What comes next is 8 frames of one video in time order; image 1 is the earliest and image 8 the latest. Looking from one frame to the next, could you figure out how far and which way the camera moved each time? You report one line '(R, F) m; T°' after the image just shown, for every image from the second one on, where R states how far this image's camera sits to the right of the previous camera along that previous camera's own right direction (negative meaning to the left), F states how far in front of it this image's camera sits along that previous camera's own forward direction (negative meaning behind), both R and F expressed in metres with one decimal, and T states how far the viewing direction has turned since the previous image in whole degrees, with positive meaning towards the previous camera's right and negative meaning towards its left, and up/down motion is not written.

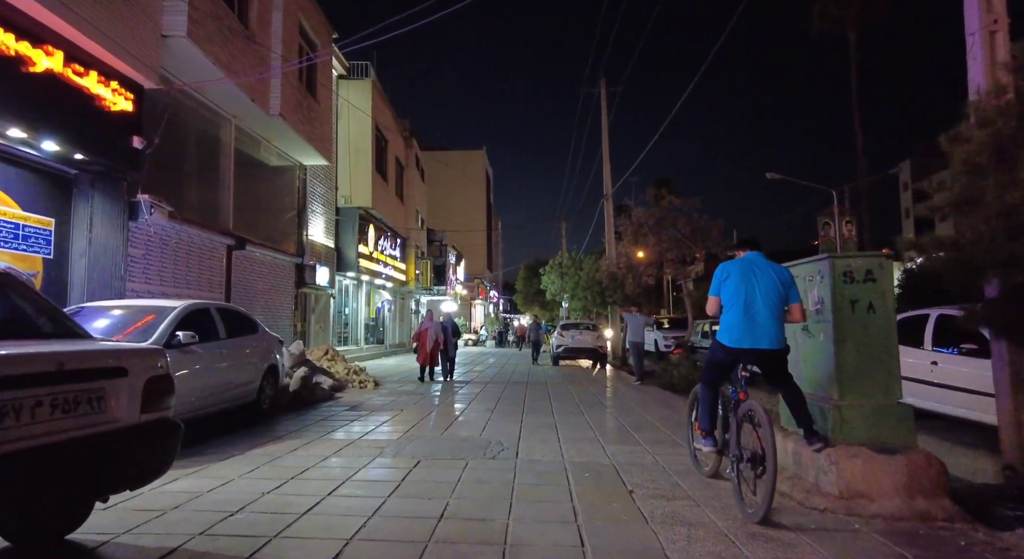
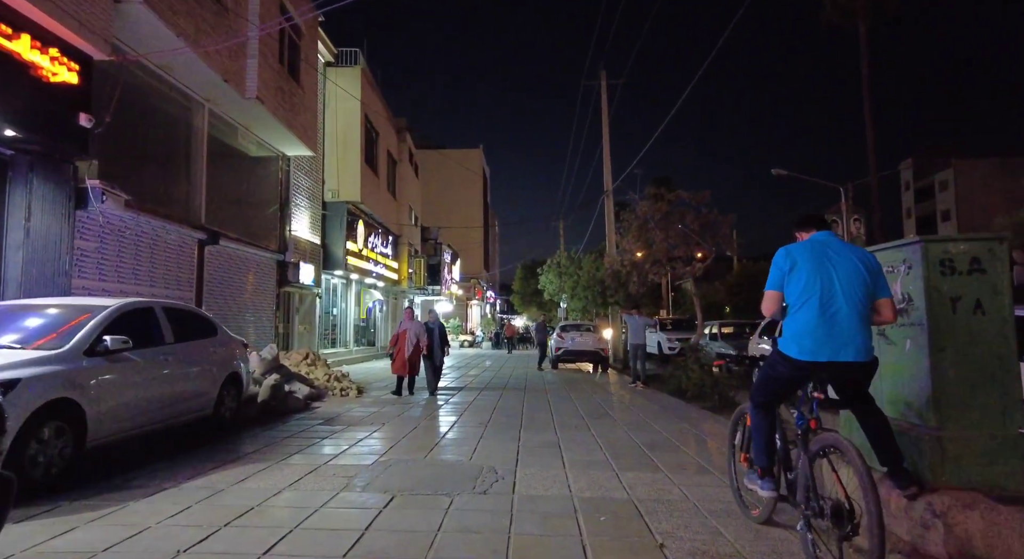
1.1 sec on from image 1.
(0.0, +1.1) m; 0°
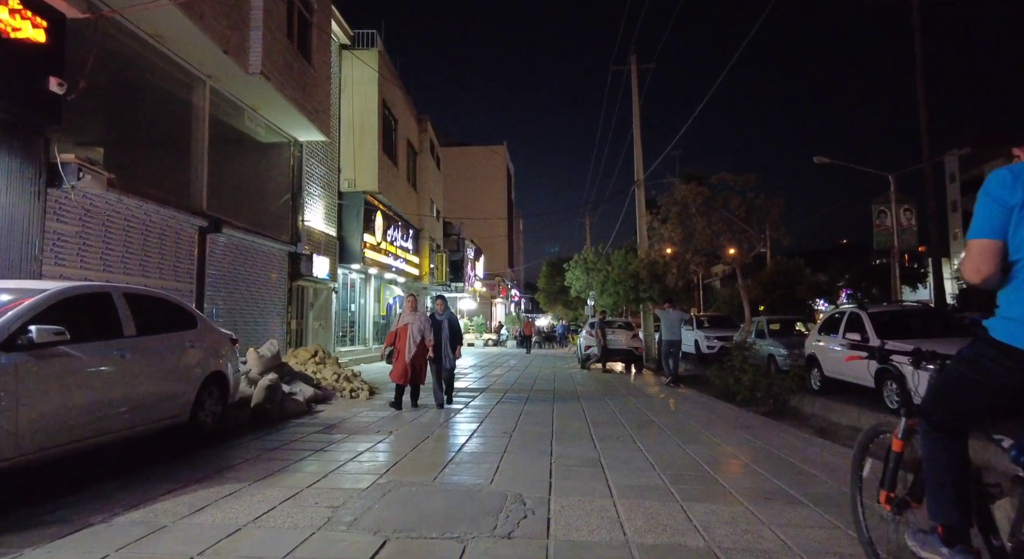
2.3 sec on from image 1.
(-0.1, +1.2) m; -2°
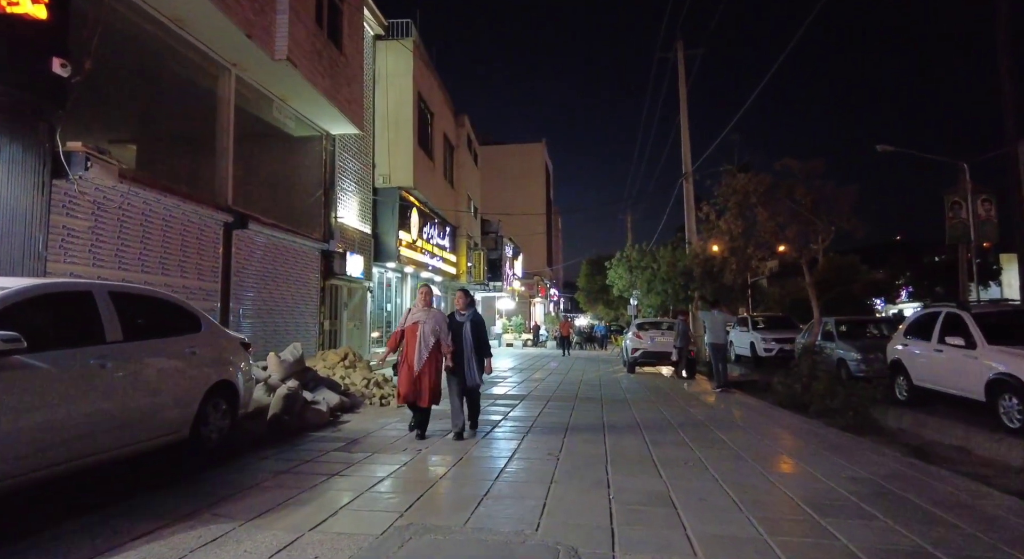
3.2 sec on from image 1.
(-0.1, +1.0) m; -4°
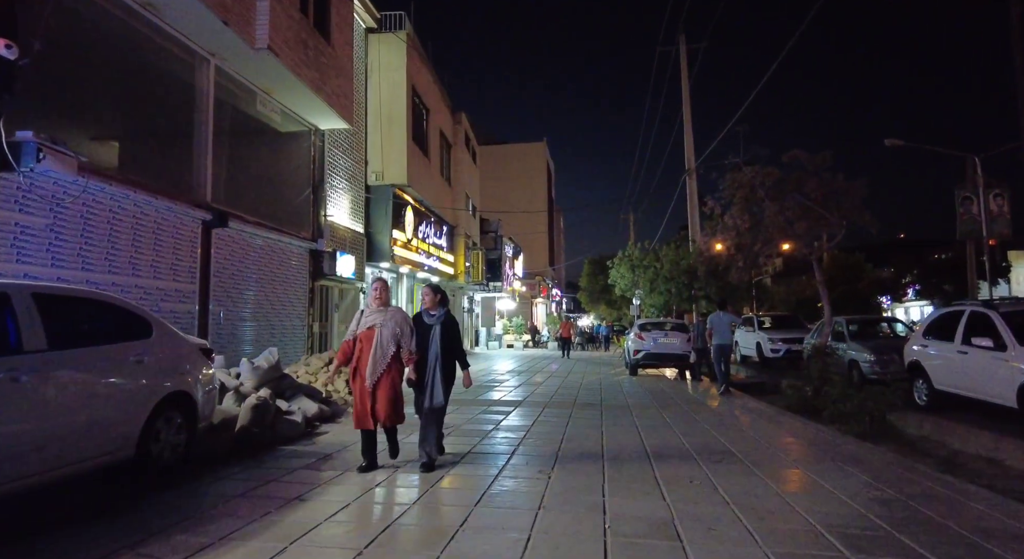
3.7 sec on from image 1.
(+0.2, +0.6) m; 0°
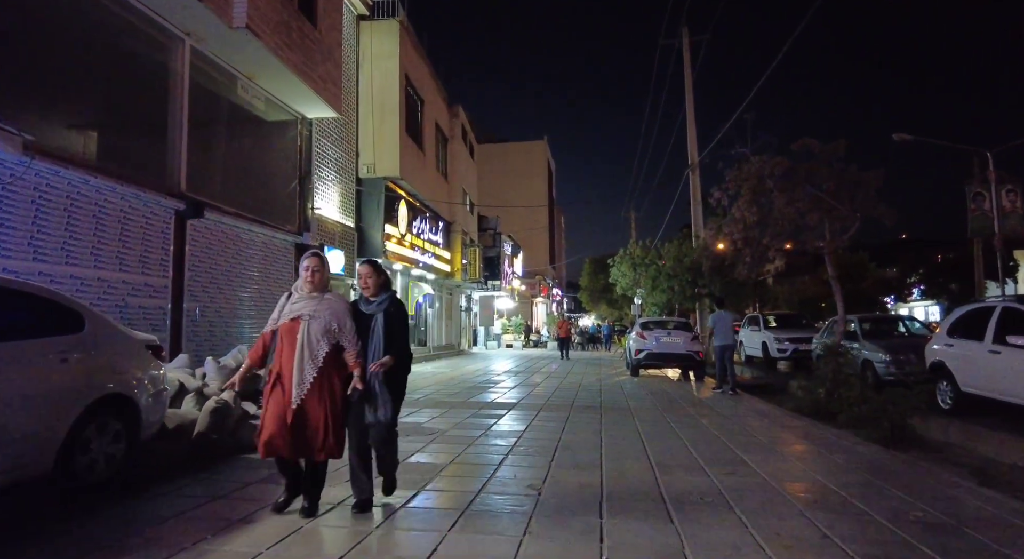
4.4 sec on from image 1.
(+0.1, +0.7) m; 0°
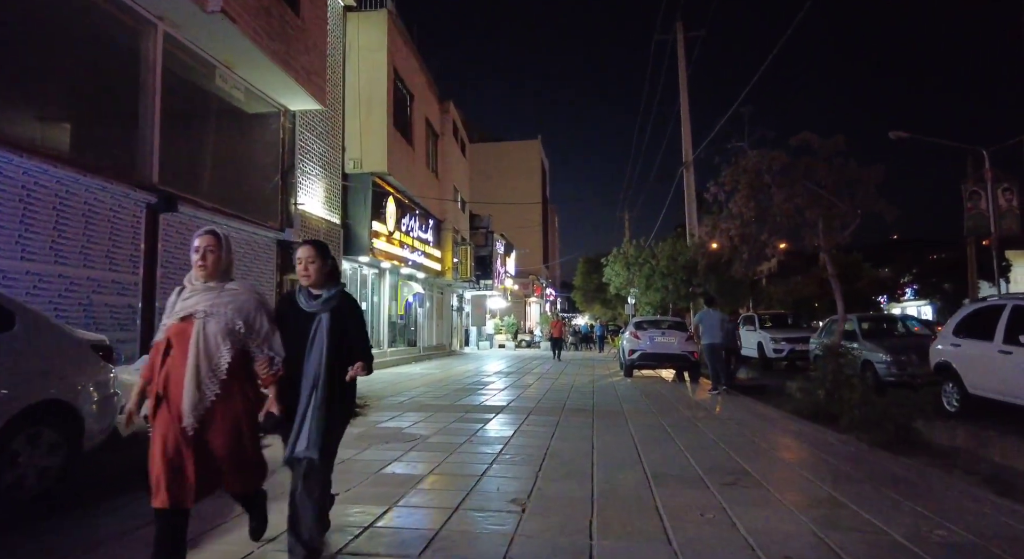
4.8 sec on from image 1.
(+0.1, +0.4) m; +1°
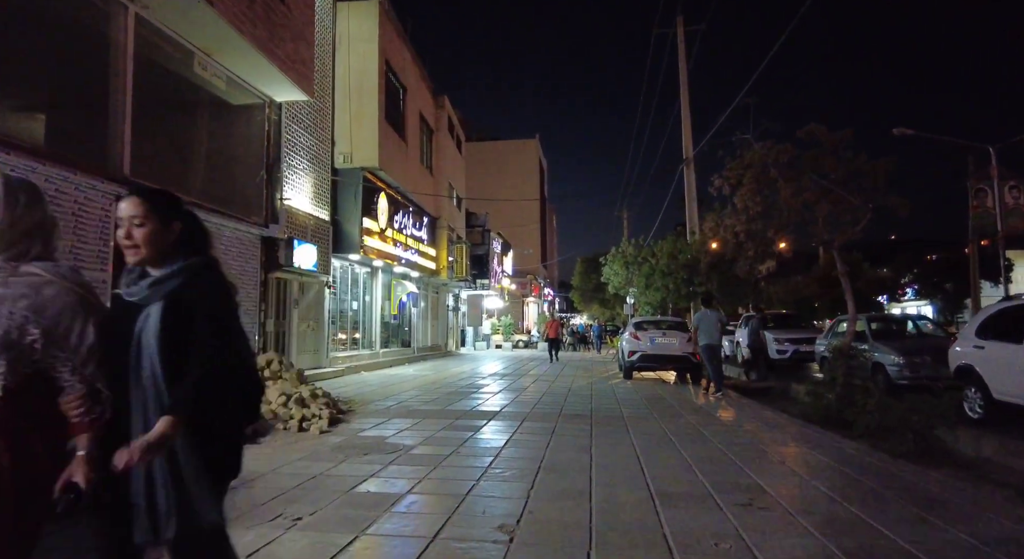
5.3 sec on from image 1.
(+0.1, +0.6) m; 0°
